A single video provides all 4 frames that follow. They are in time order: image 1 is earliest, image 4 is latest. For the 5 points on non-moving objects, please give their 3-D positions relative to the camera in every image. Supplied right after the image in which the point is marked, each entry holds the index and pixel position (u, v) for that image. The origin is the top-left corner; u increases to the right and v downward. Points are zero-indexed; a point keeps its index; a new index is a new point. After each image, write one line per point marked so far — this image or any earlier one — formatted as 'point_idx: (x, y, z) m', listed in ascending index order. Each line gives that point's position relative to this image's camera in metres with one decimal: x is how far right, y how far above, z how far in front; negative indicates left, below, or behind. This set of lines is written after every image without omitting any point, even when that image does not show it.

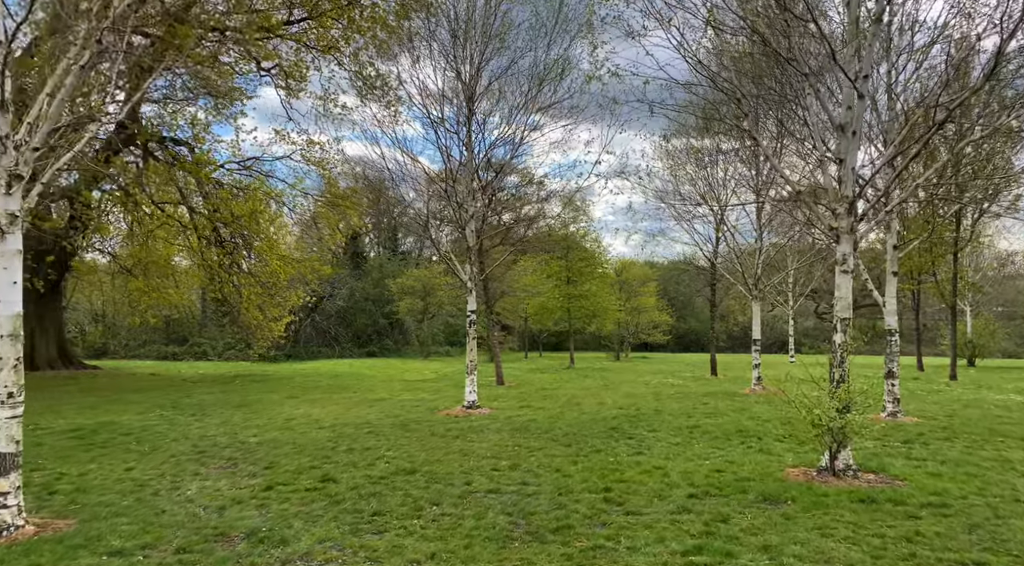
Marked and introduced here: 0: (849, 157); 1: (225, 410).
0: (+3.9, +1.5, +9.0) m
1: (-6.3, -2.8, +17.2) m
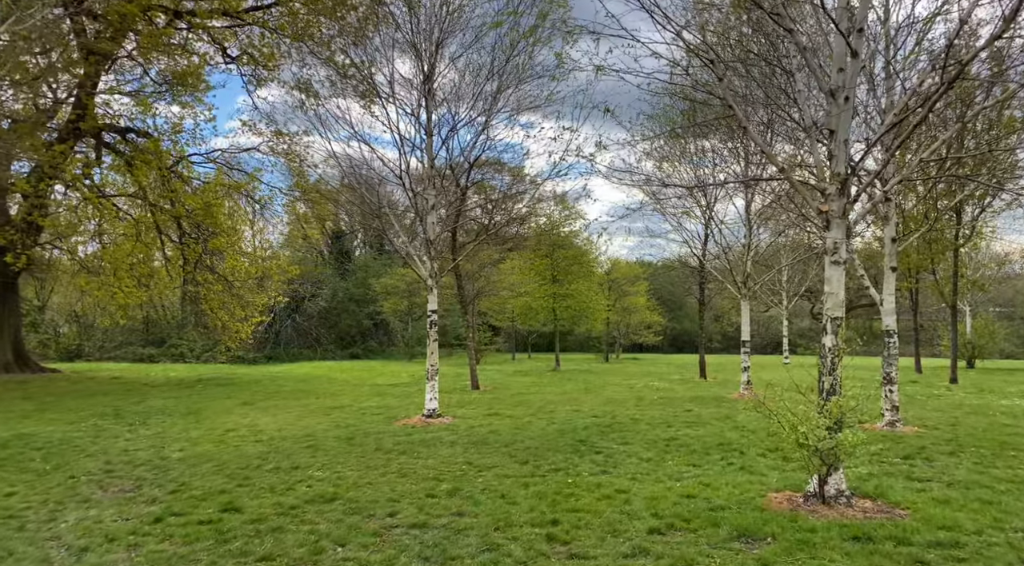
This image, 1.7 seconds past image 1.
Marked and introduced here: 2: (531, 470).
0: (+3.2, +1.6, +7.7) m
1: (-7.0, -2.8, +15.9) m
2: (+0.2, -2.3, +9.7) m
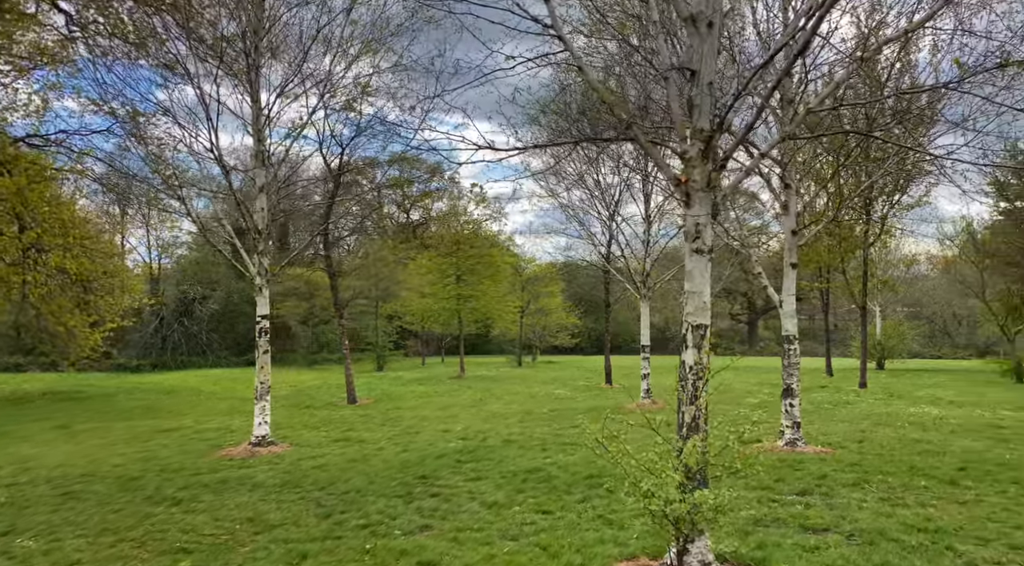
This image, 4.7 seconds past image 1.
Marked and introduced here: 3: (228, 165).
0: (+1.4, +1.6, +5.7) m
1: (-9.5, -2.8, +12.9) m
2: (-1.7, -2.3, +7.5) m
3: (-4.5, +1.9, +12.4) m
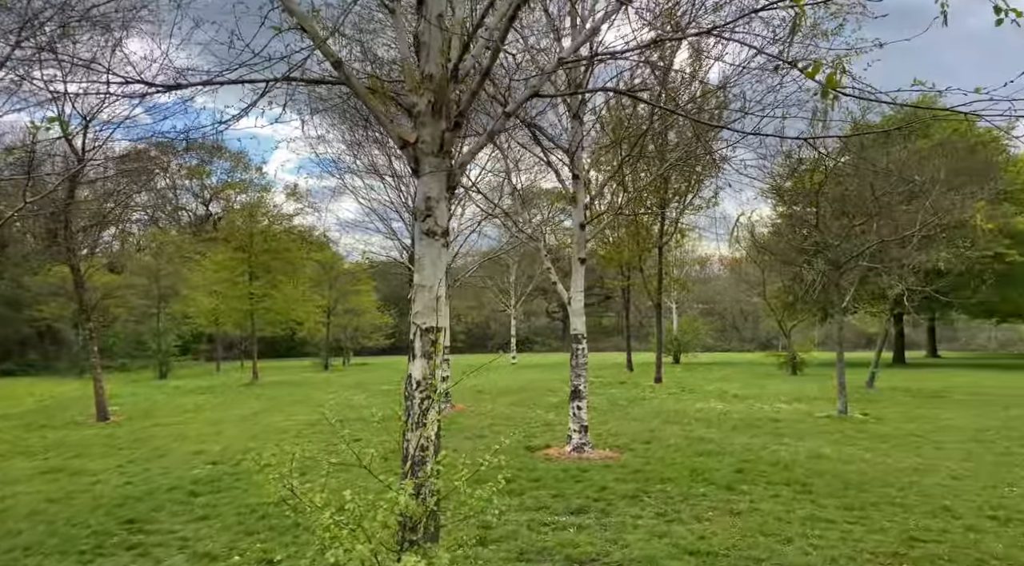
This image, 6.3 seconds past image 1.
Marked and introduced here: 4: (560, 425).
0: (-0.4, +1.6, +4.5) m
1: (-12.7, -2.7, +9.1) m
2: (-3.9, -2.3, +5.5) m
3: (-7.7, +1.9, +9.7) m
4: (+0.9, -2.6, +14.6) m
